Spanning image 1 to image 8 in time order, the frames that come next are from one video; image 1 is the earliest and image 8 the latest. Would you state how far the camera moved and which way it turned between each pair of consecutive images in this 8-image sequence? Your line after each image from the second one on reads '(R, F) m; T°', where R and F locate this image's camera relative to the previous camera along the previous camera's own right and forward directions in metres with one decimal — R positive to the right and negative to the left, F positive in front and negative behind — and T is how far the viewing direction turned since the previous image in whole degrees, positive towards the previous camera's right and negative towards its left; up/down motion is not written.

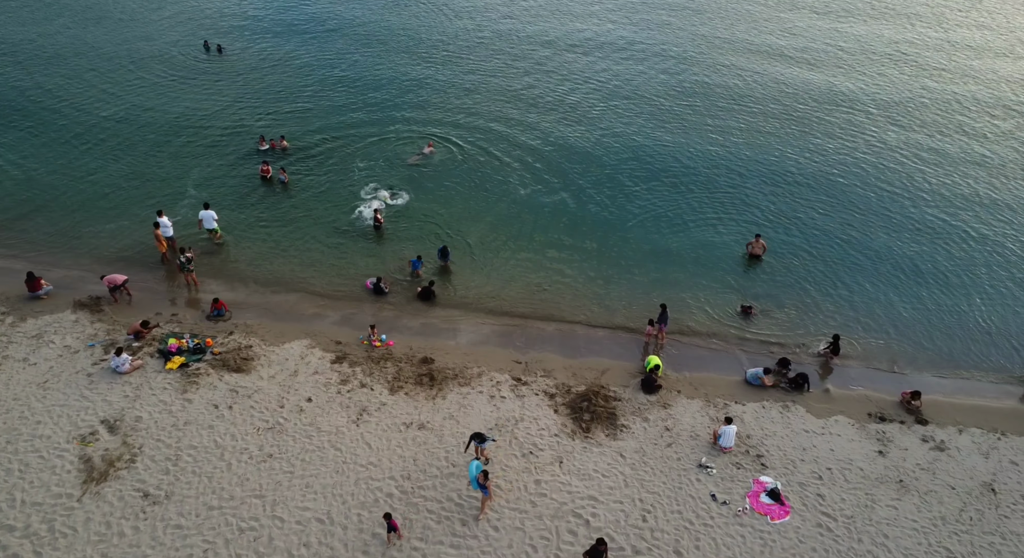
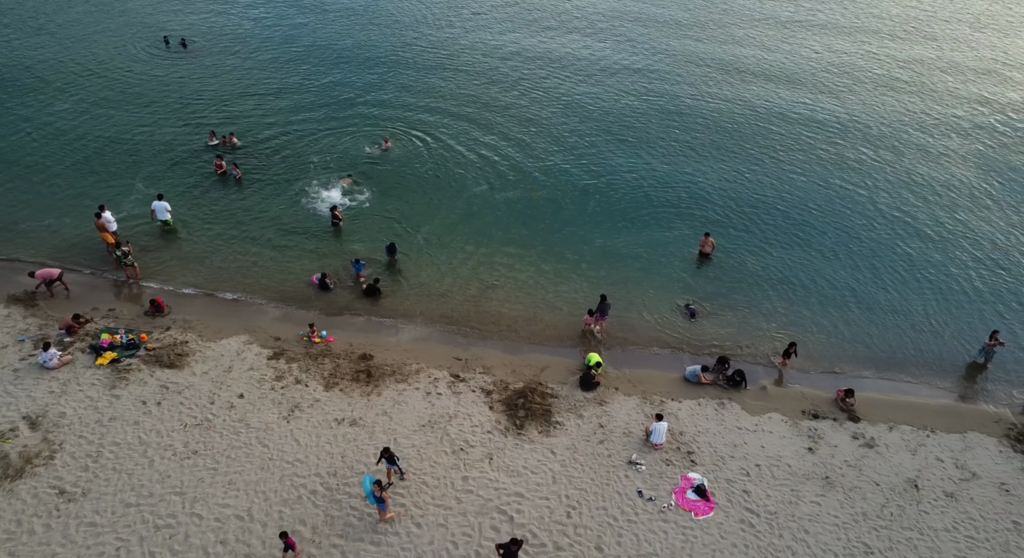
(+1.9, +0.1) m; +1°
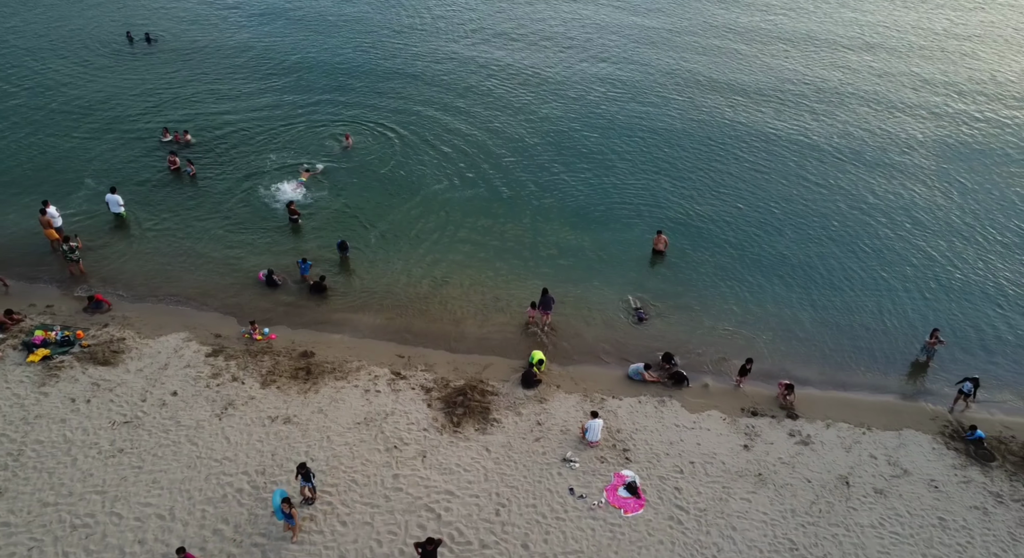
(+1.9, +0.1) m; +1°
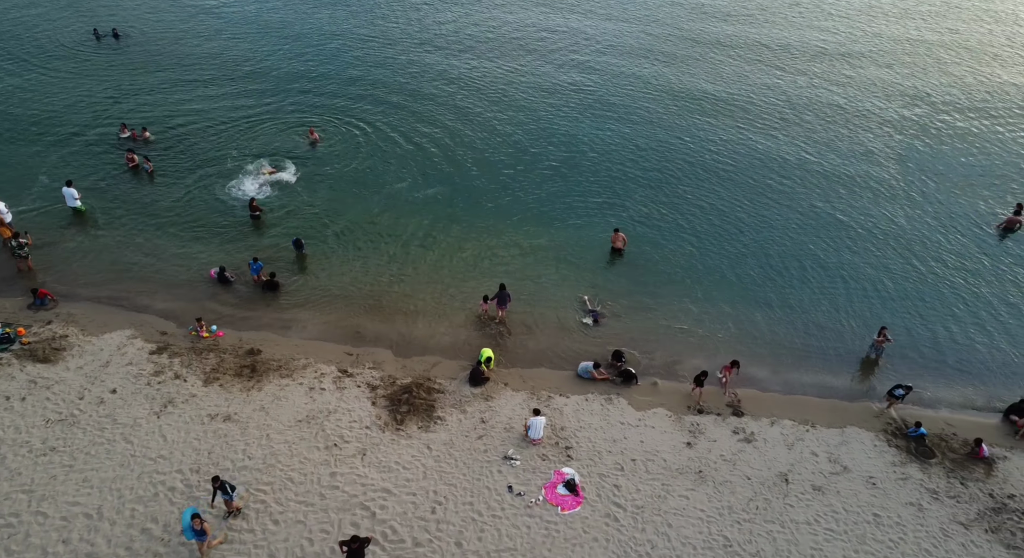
(+1.7, +0.1) m; +1°
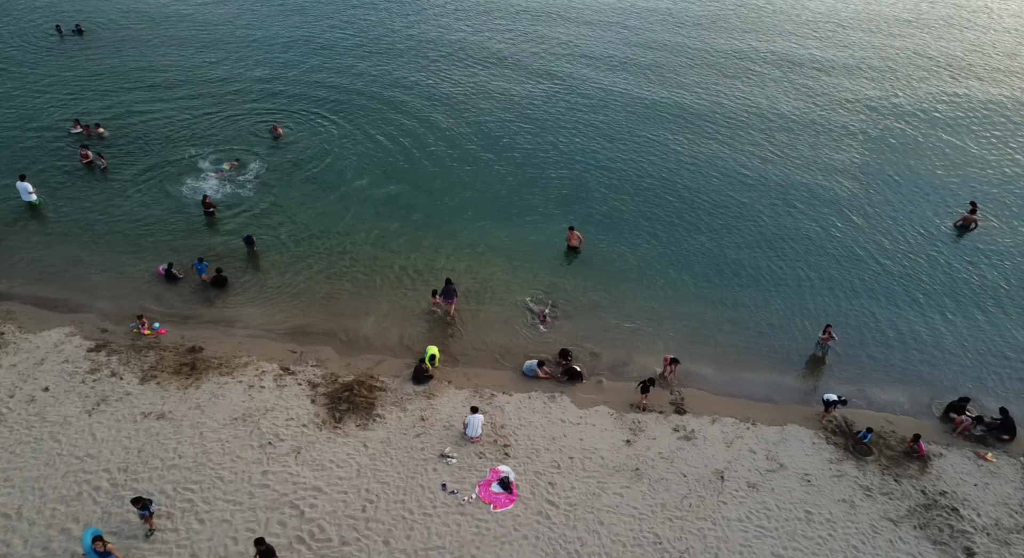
(+1.8, +0.1) m; +1°
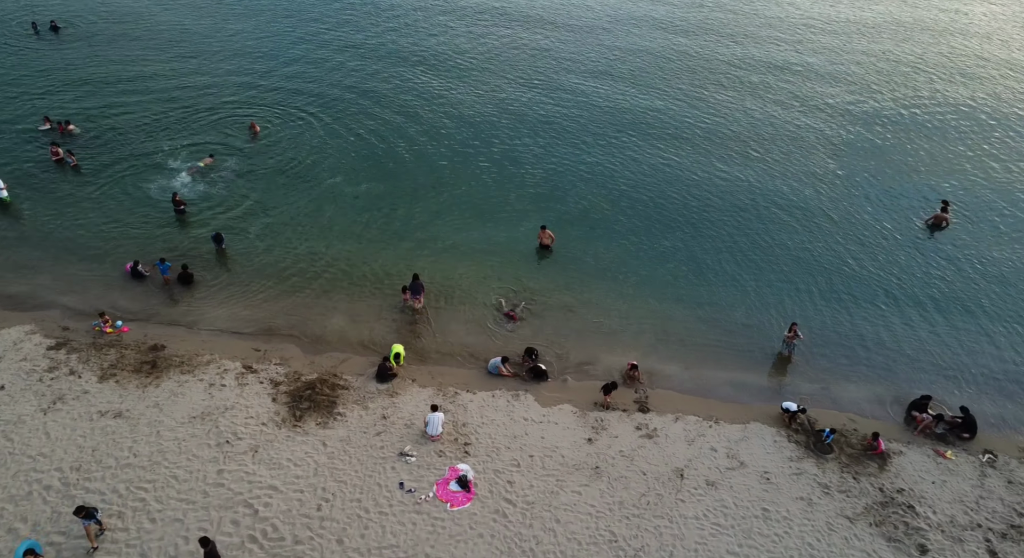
(+1.1, +0.1) m; +1°
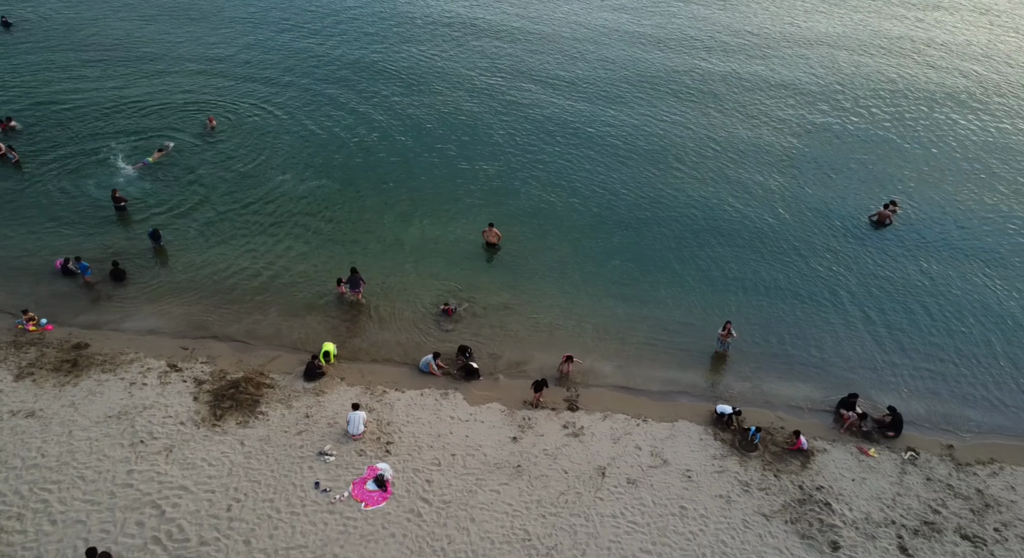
(+2.2, +0.1) m; +1°
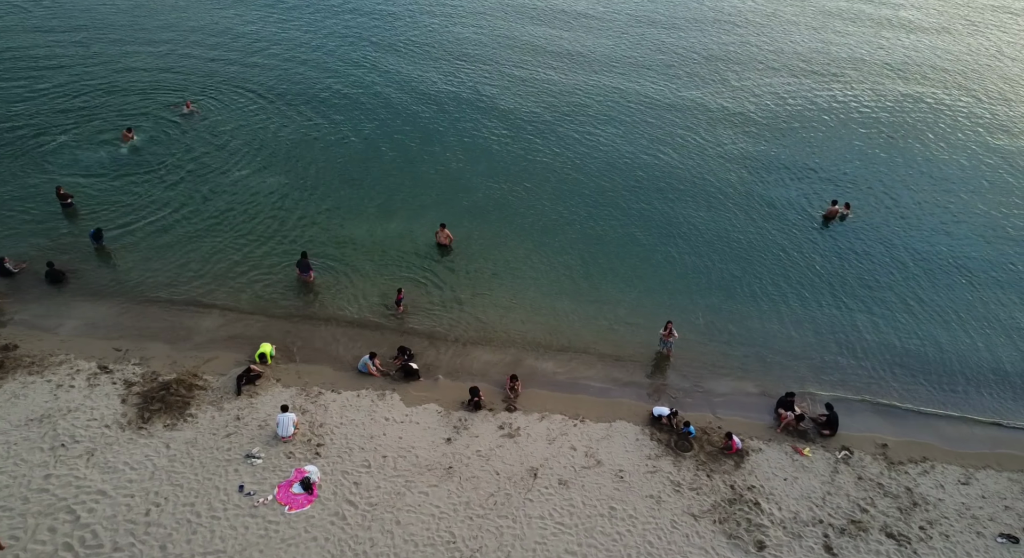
(+1.9, +0.1) m; +1°
